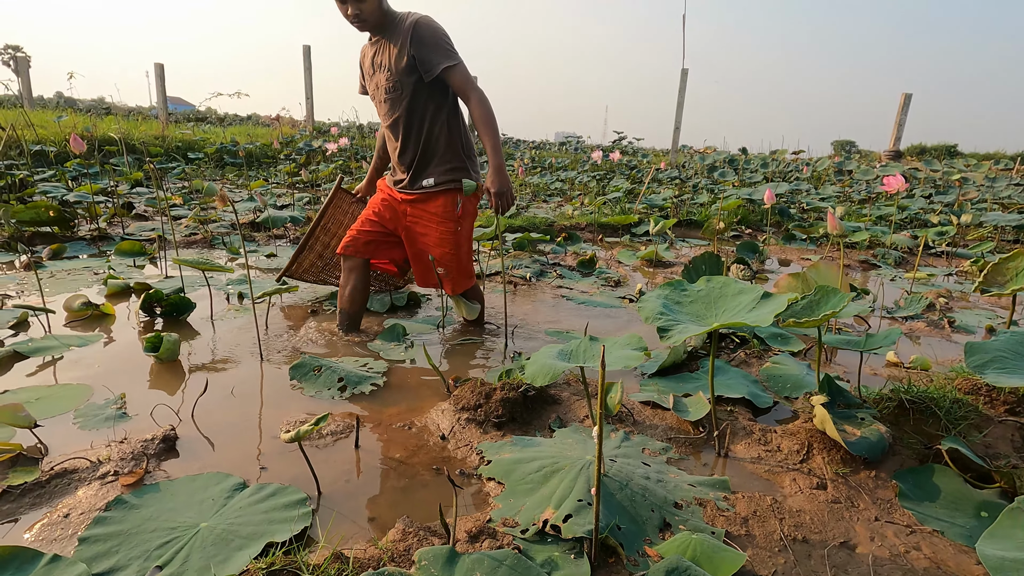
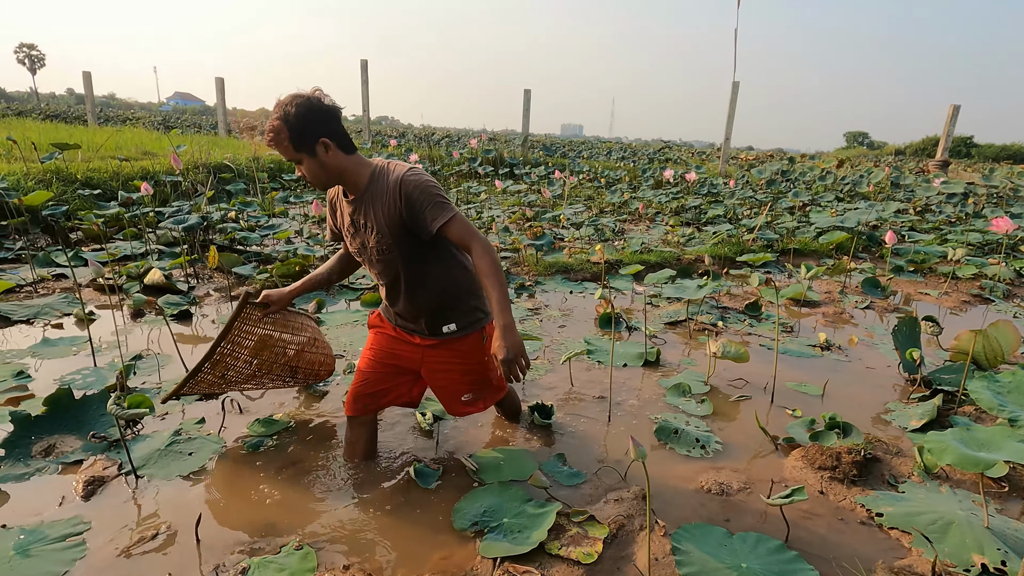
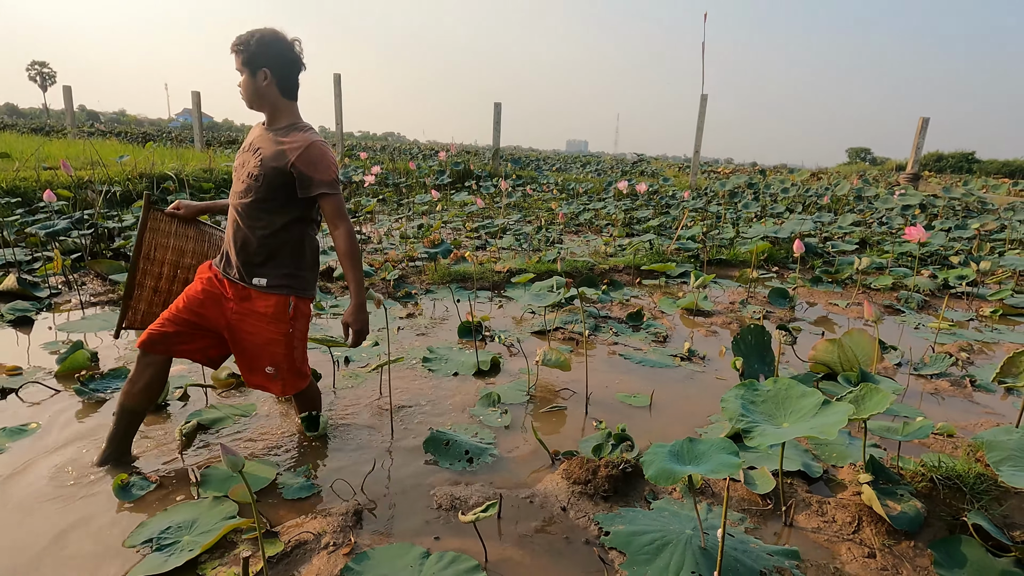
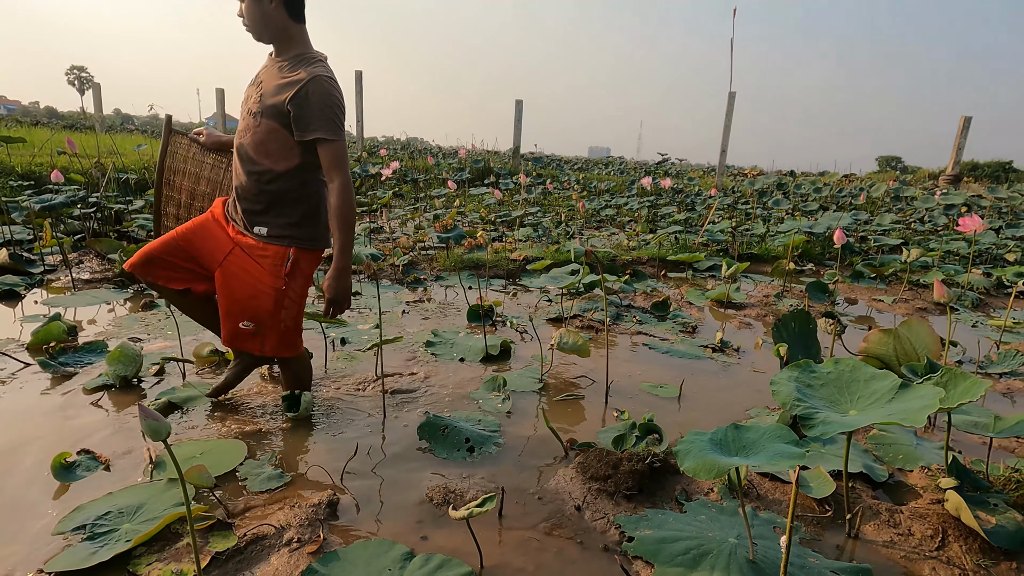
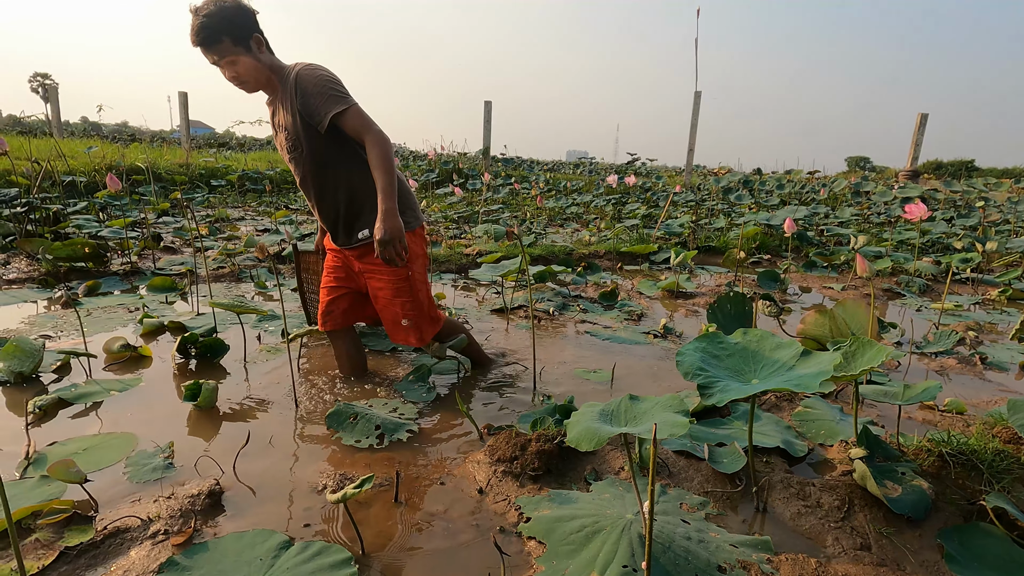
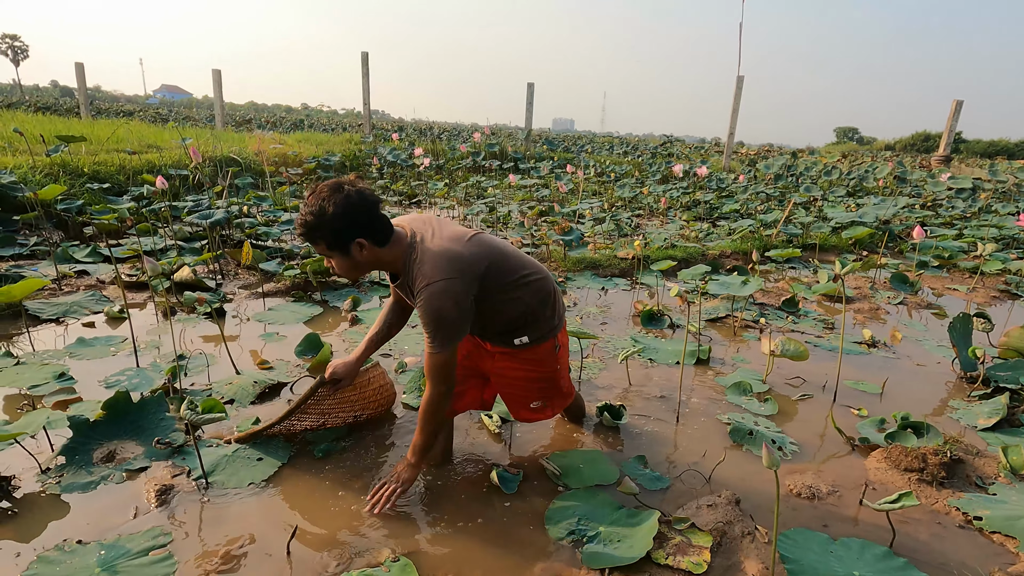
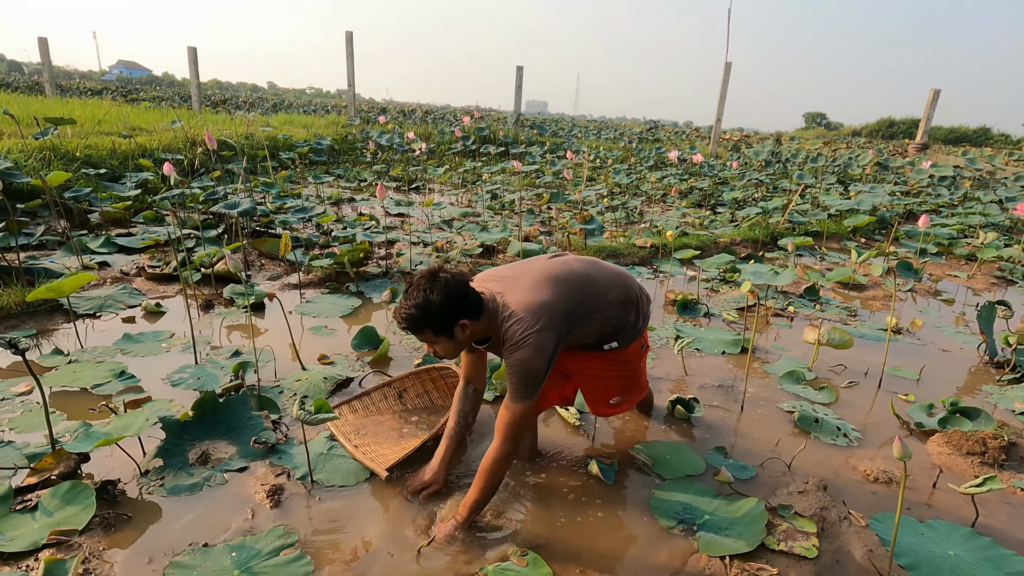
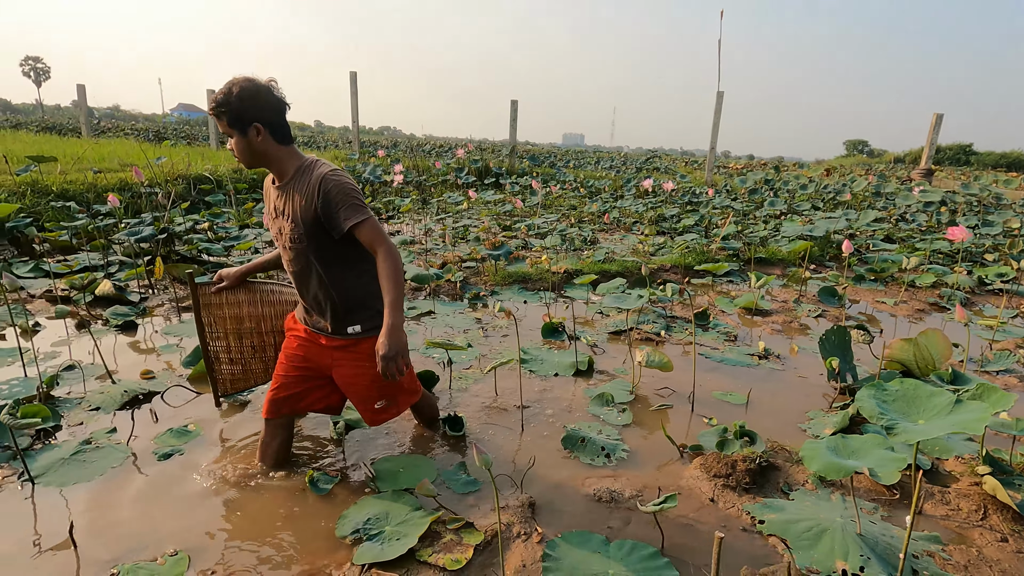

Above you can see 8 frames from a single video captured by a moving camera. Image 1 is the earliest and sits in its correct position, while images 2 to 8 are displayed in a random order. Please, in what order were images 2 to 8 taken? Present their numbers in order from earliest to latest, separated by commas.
5, 4, 3, 8, 2, 6, 7
